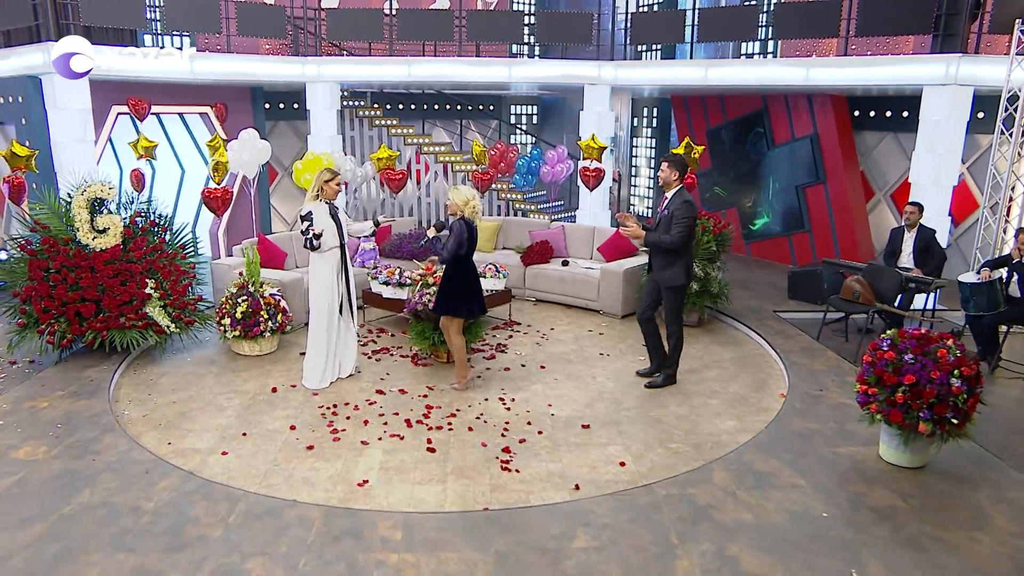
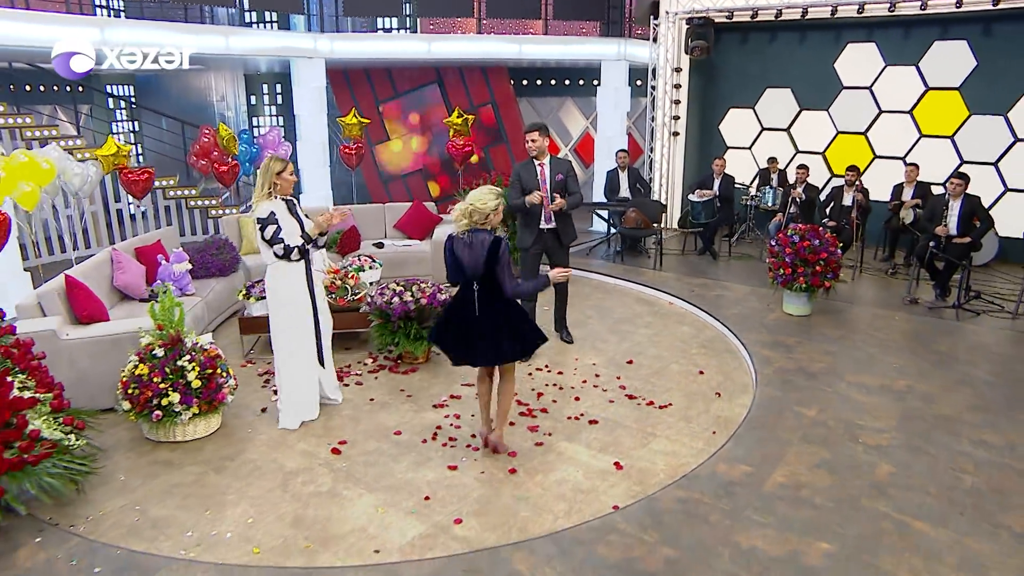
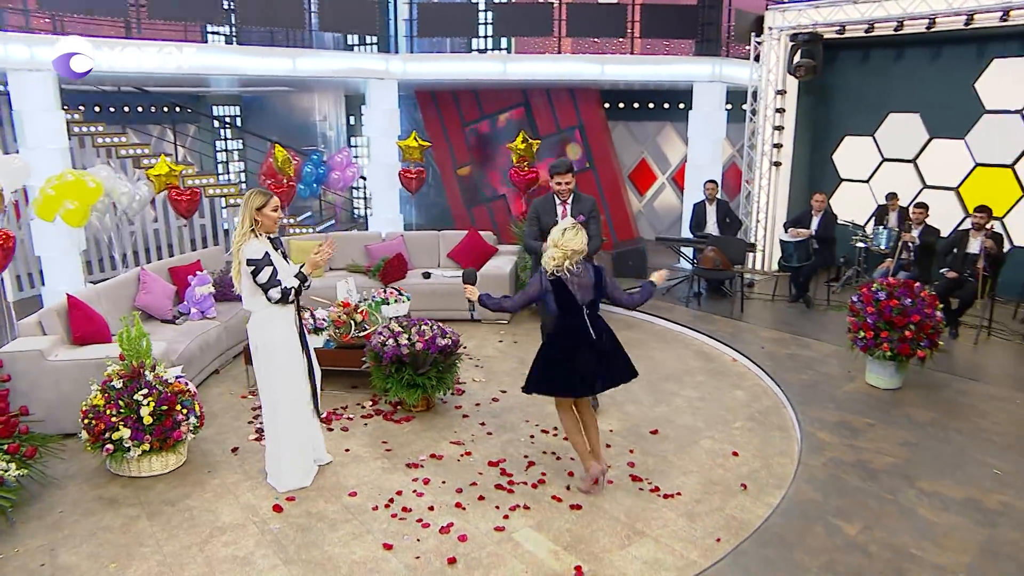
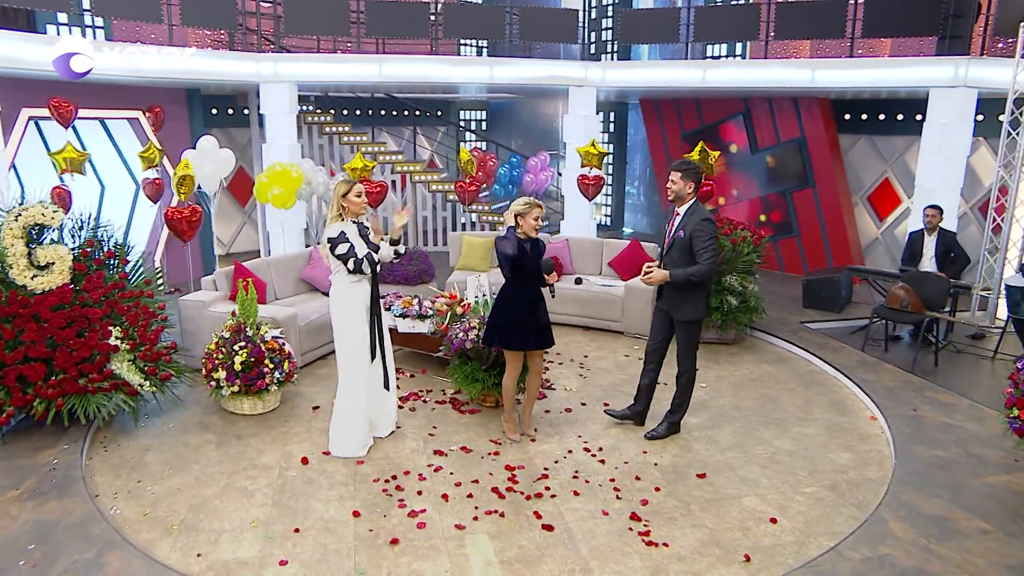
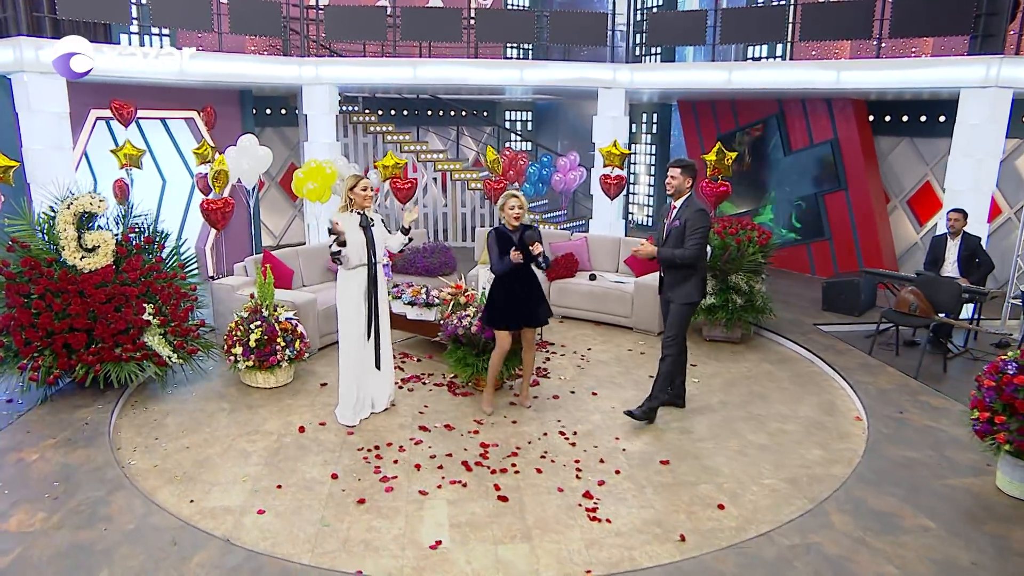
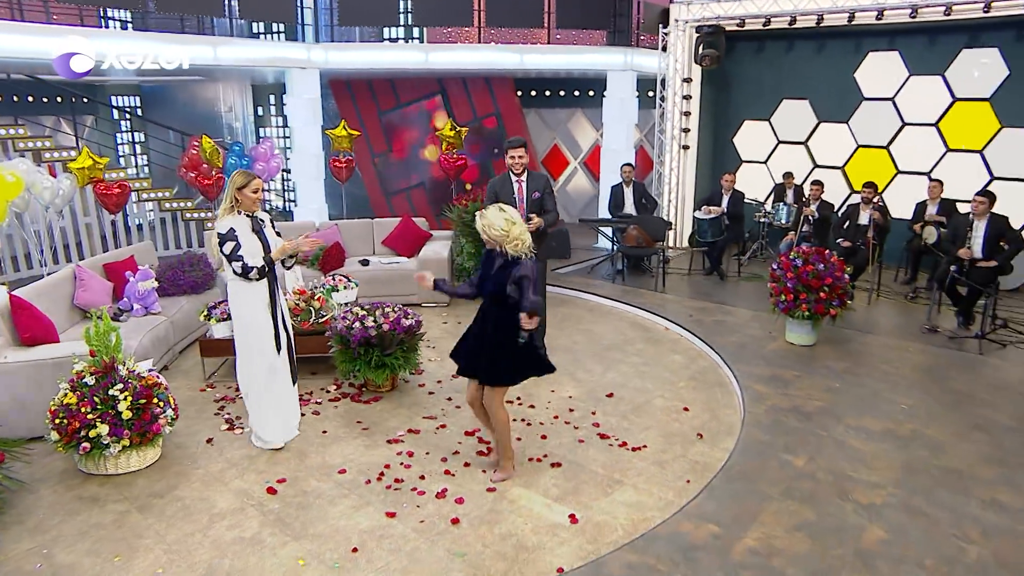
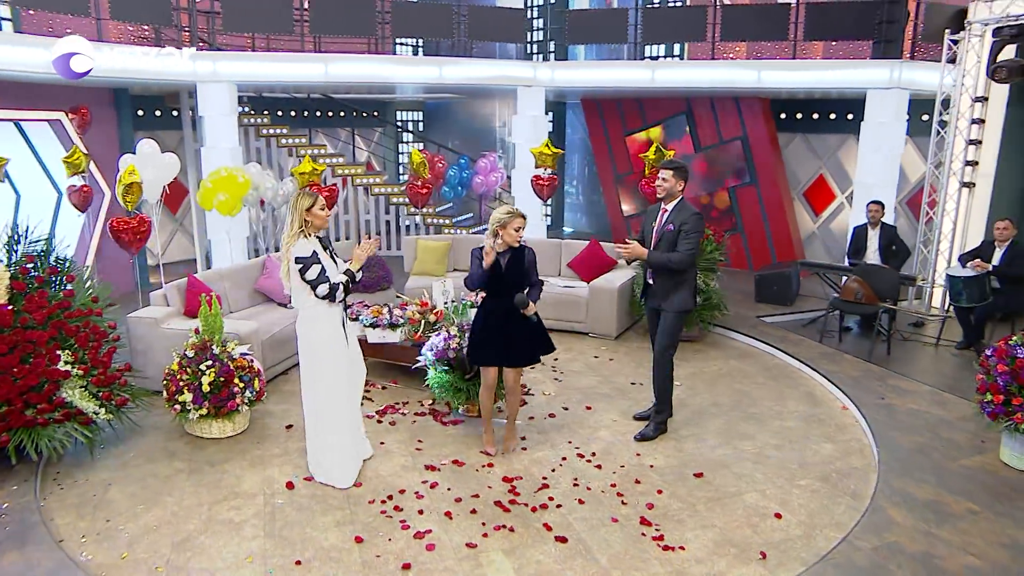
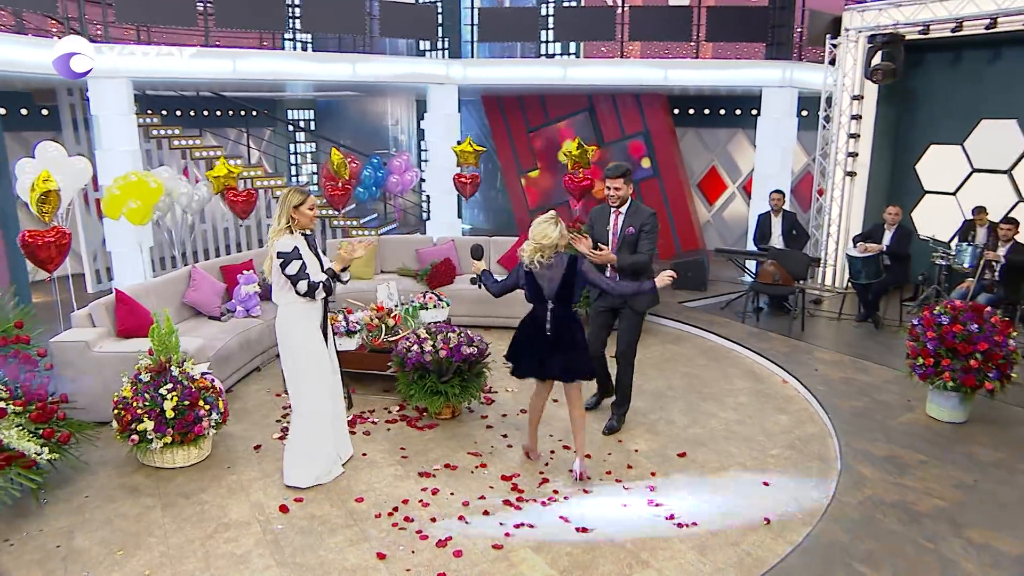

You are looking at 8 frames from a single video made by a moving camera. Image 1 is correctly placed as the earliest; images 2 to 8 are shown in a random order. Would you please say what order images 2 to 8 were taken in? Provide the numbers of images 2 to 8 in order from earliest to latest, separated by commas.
5, 4, 7, 8, 3, 6, 2
